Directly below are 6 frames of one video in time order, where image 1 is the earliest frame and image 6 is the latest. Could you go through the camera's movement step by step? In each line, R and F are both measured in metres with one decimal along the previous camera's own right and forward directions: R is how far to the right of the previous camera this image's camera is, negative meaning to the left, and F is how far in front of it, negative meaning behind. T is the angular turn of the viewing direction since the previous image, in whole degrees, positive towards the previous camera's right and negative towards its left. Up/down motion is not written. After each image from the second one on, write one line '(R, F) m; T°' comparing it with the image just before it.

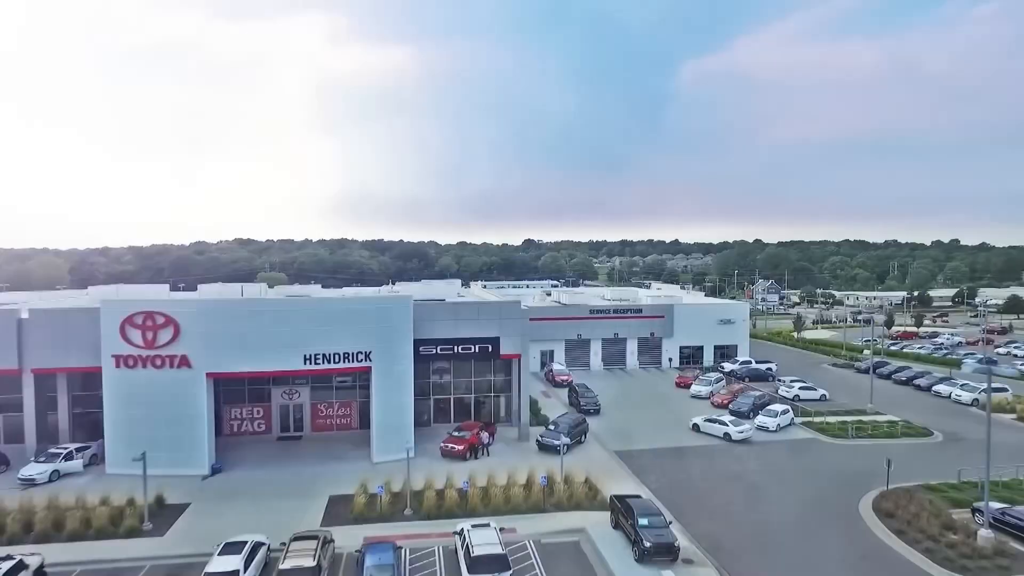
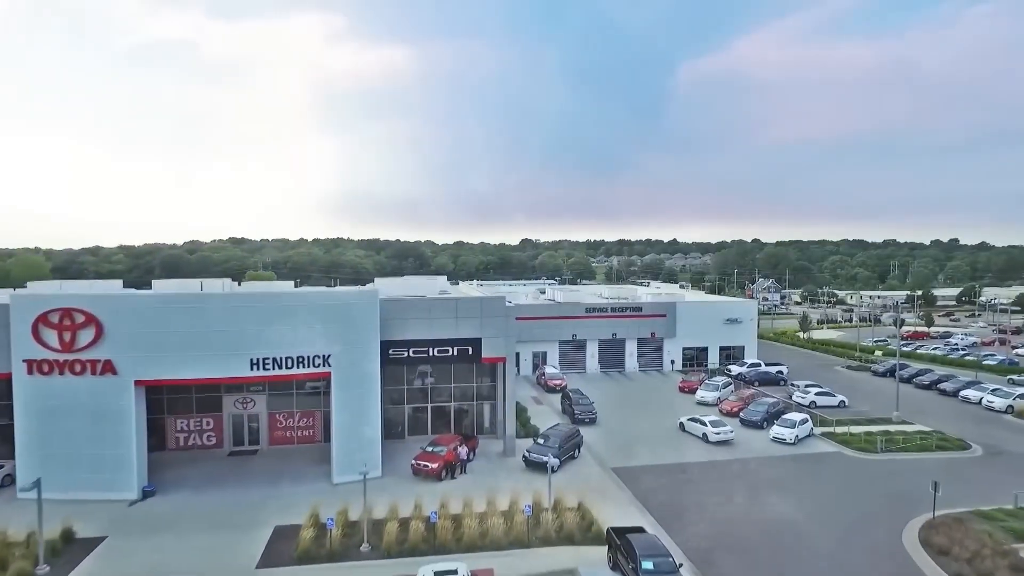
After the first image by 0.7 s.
(+0.6, +3.3) m; 0°
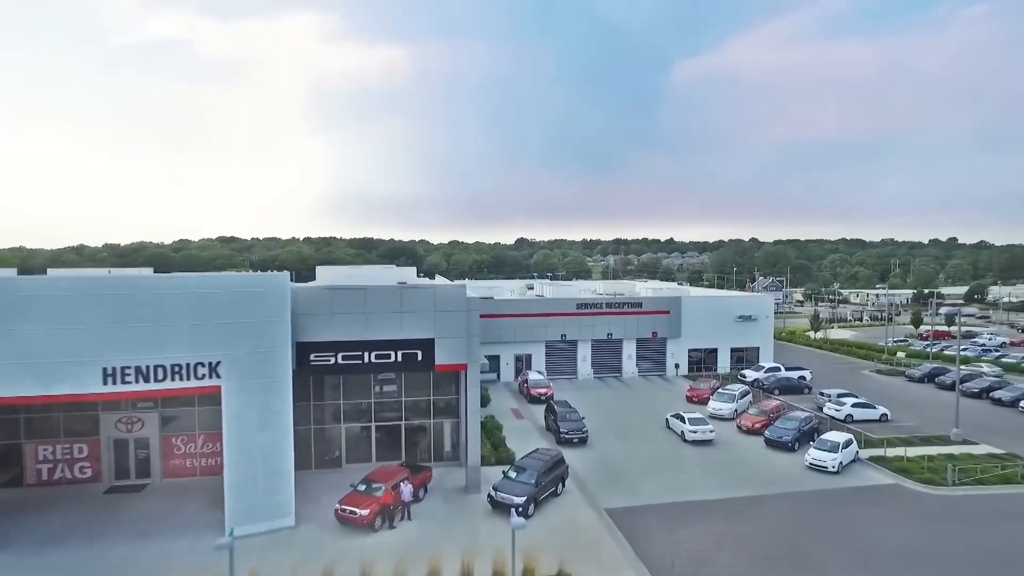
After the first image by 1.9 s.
(+1.0, +5.7) m; 0°
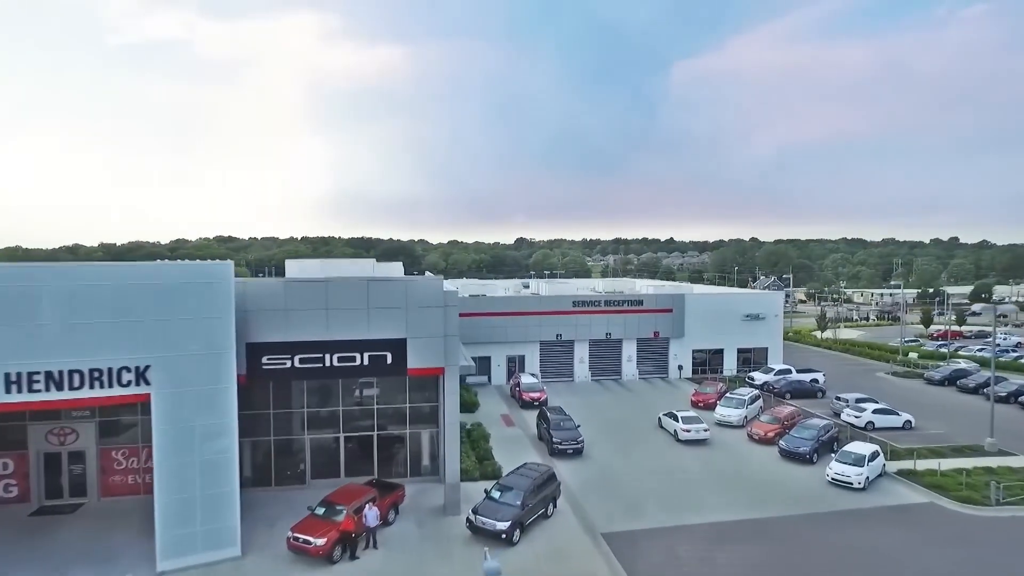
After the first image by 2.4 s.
(+0.4, +2.3) m; 0°
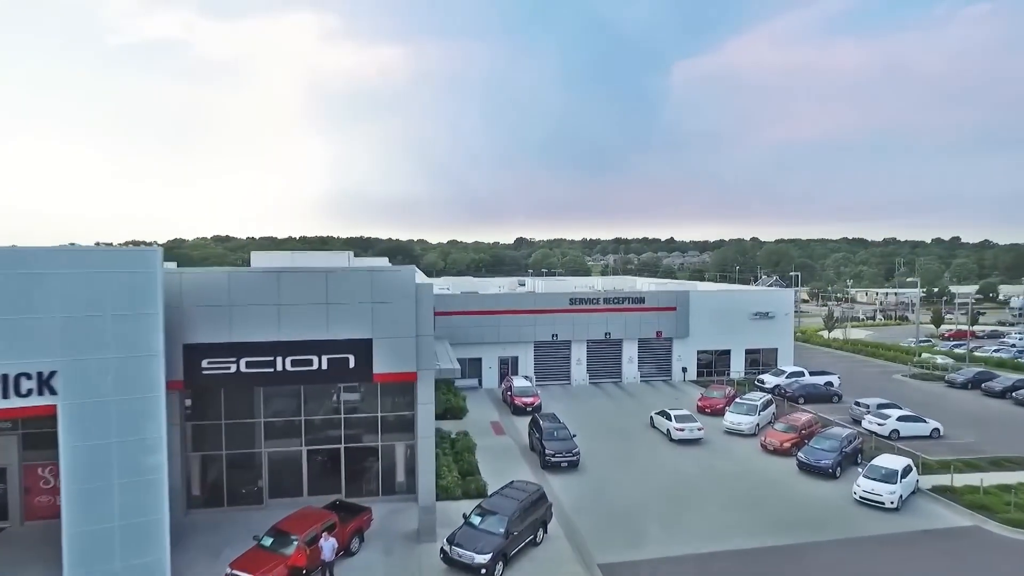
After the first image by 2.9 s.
(+0.4, +2.2) m; 0°
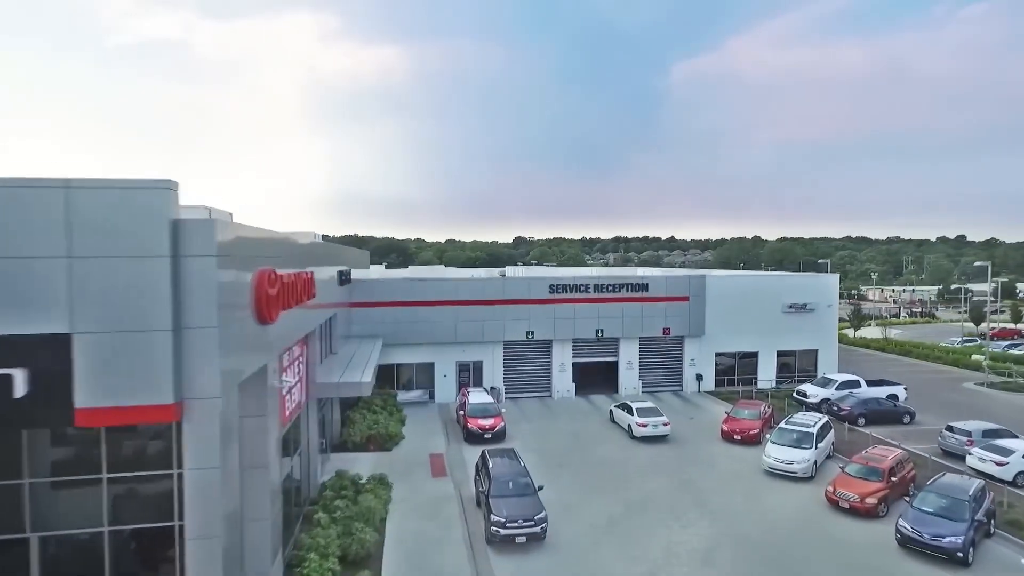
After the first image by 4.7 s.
(+1.5, +7.3) m; 0°
